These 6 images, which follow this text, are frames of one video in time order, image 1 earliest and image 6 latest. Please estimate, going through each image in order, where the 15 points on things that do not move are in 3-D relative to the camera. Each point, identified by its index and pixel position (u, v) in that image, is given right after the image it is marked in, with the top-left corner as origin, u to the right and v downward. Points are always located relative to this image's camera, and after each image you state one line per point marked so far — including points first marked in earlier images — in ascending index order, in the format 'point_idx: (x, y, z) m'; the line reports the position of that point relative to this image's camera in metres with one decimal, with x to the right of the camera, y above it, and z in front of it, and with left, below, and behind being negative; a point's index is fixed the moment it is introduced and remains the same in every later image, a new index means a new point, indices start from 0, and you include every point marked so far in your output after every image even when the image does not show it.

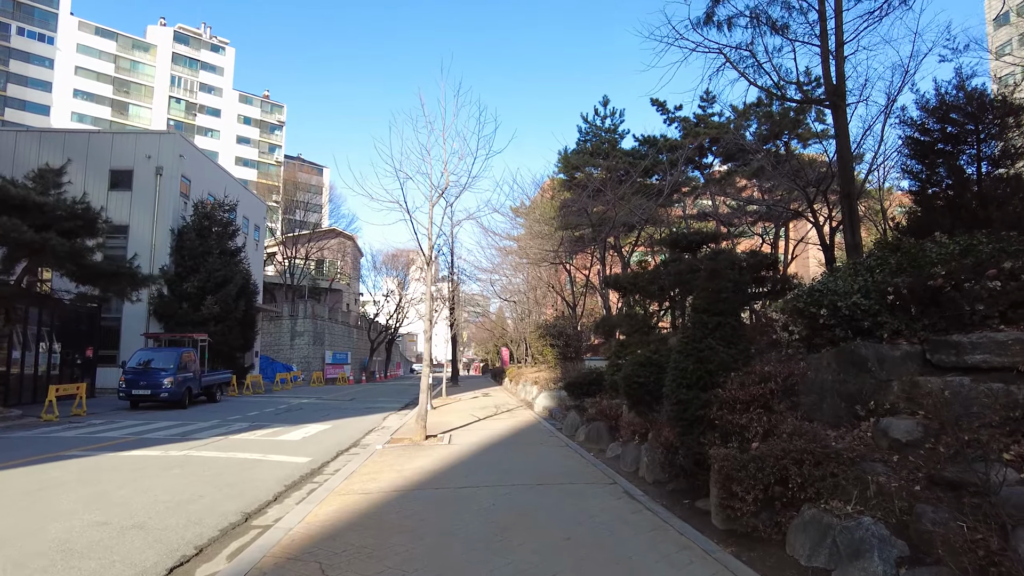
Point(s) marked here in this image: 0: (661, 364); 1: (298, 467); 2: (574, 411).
0: (+1.7, -0.9, +7.5) m
1: (-3.3, -2.8, +10.0) m
2: (+1.2, -2.4, +12.4) m
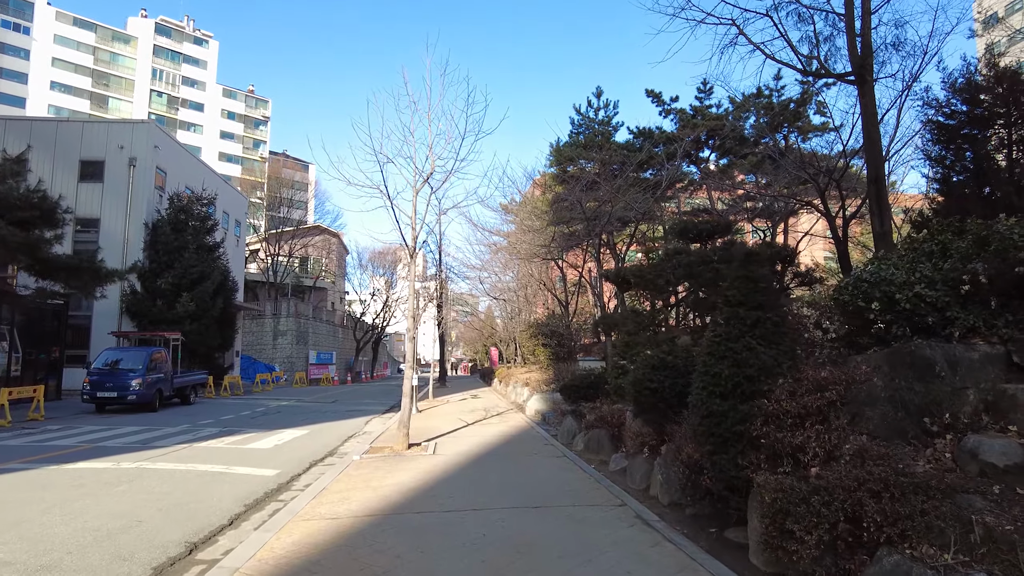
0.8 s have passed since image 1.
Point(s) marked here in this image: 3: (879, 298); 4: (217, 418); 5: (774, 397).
0: (+1.7, -0.8, +6.6) m
1: (-3.5, -2.7, +9.0) m
2: (+1.0, -2.3, +11.4) m
3: (+3.2, -0.1, +5.5) m
4: (-8.1, -3.6, +17.7) m
5: (+1.7, -0.7, +4.2) m
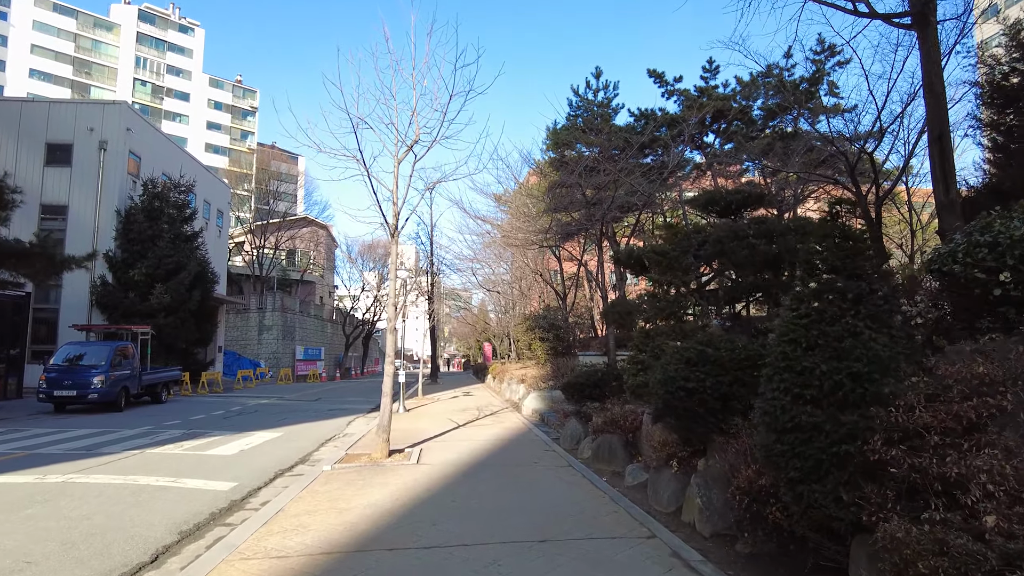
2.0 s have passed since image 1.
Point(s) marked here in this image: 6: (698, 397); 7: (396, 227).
0: (+1.7, -0.6, +5.2) m
1: (-3.5, -2.4, +7.6) m
2: (+1.0, -2.1, +10.1) m
3: (+3.2, +0.1, +4.2) m
4: (-8.2, -3.3, +16.2) m
5: (+1.7, -0.5, +2.9) m
6: (+1.5, -0.9, +5.1) m
7: (-1.8, +1.0, +9.9) m
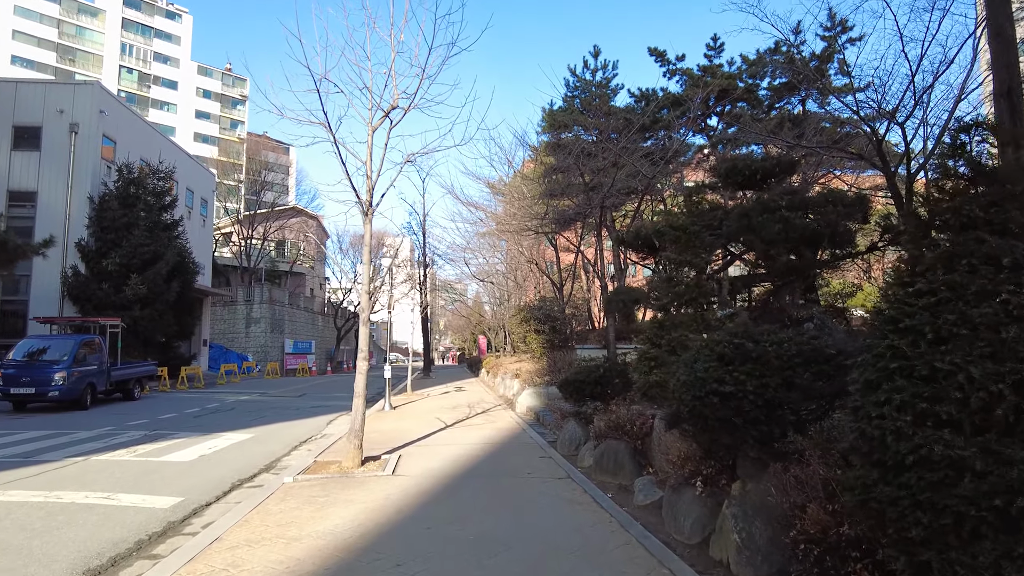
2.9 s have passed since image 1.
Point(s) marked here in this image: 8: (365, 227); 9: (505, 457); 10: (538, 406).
0: (+1.6, -0.5, +4.1) m
1: (-3.6, -2.3, +6.5) m
2: (+0.8, -1.8, +8.9) m
3: (+3.1, +0.3, +3.1) m
4: (-8.4, -3.0, +15.1) m
5: (+1.7, -0.4, +1.7) m
6: (+1.4, -0.7, +4.0) m
7: (-1.9, +1.2, +8.8) m
8: (-2.0, +0.9, +8.7) m
9: (-0.1, -2.2, +8.4) m
10: (+0.5, -2.4, +13.4) m
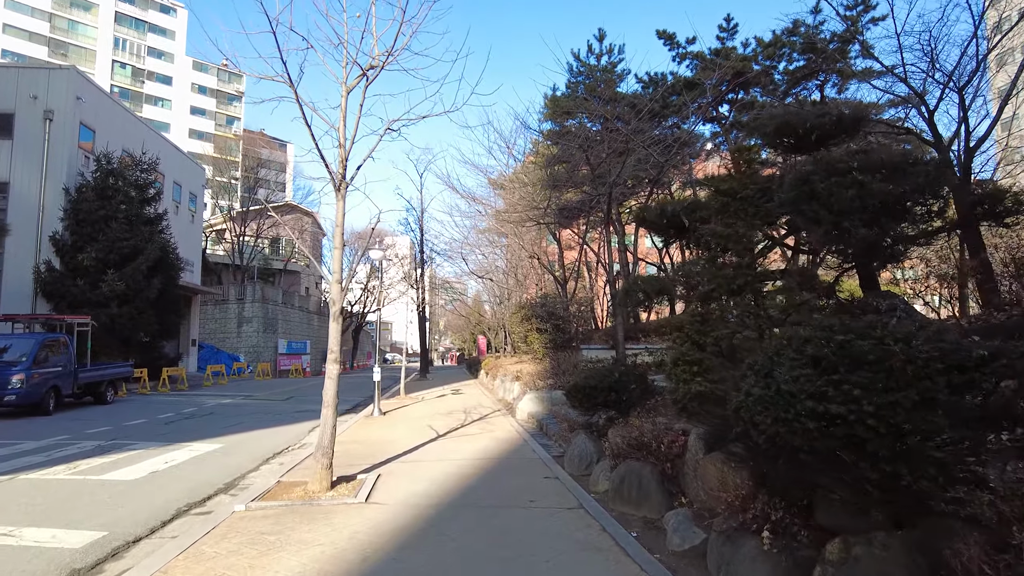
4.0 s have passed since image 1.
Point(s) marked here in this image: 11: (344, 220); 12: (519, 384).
0: (+1.5, -0.3, +2.8) m
1: (-3.6, -2.2, +5.1) m
2: (+0.8, -1.7, +7.6) m
3: (+3.1, +0.4, +1.7) m
4: (-8.4, -2.9, +13.8) m
5: (+1.6, -0.3, +0.4) m
6: (+1.4, -0.6, +2.7) m
7: (-1.9, +1.3, +7.4) m
8: (-2.0, +1.0, +7.4) m
9: (-0.1, -2.1, +7.1) m
10: (+0.5, -2.3, +12.0) m
11: (-1.9, +0.8, +7.3) m
12: (+0.2, -2.3, +15.8) m
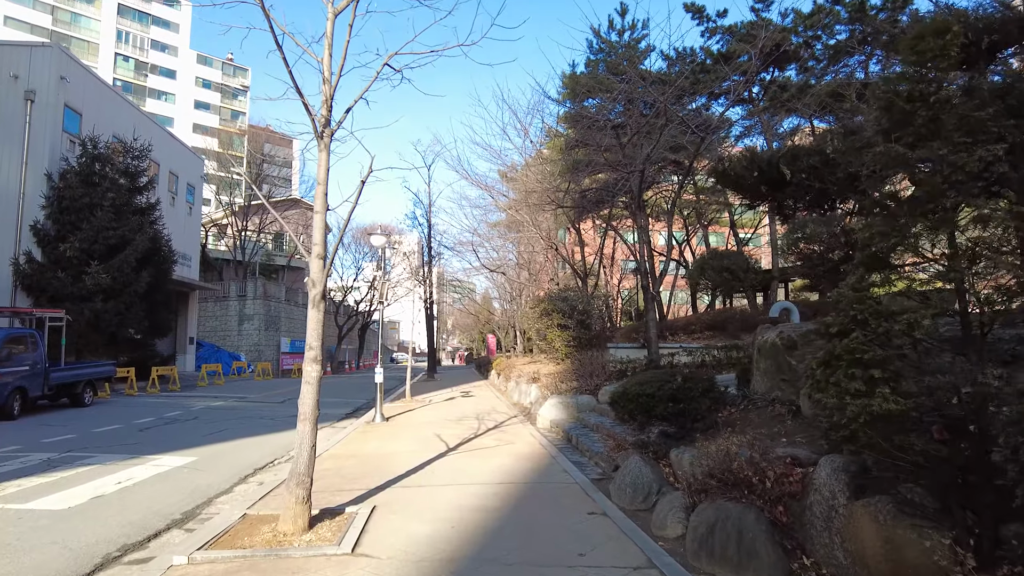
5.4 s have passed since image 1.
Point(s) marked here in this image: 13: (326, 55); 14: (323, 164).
0: (+1.8, -0.1, +1.1) m
1: (-3.3, -2.0, +3.5) m
2: (+1.1, -1.5, +5.9) m
3: (+3.4, +0.6, 0.0) m
4: (-8.0, -2.7, +12.2) m
5: (+1.9, -0.1, -1.3) m
6: (+1.6, -0.4, +1.0) m
7: (-1.6, +1.5, +5.8) m
8: (-1.7, +1.2, +5.8) m
9: (+0.2, -1.9, +5.4) m
10: (+0.9, -2.1, +10.4) m
11: (-1.6, +1.0, +5.7) m
12: (+0.6, -2.2, +14.1) m
13: (-1.7, +2.1, +5.9) m
14: (-1.7, +1.1, +5.7) m
